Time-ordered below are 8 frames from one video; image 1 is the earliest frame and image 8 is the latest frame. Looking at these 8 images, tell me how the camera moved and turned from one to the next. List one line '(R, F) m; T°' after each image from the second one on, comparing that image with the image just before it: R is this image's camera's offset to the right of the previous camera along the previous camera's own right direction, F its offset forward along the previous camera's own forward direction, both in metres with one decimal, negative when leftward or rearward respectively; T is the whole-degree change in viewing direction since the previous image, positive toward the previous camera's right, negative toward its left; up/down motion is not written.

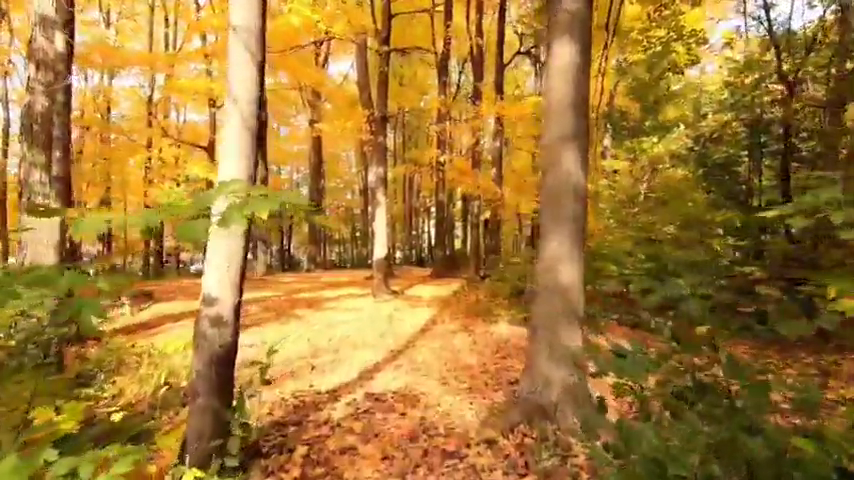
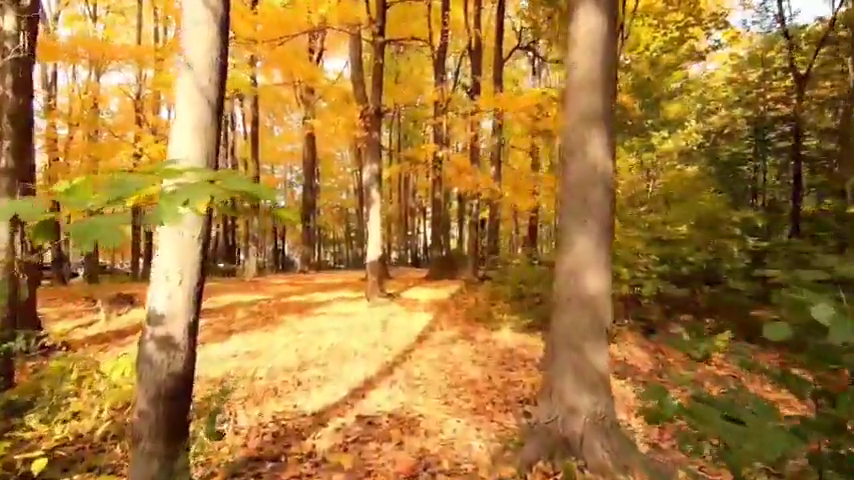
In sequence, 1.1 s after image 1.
(0.0, +0.6) m; 0°
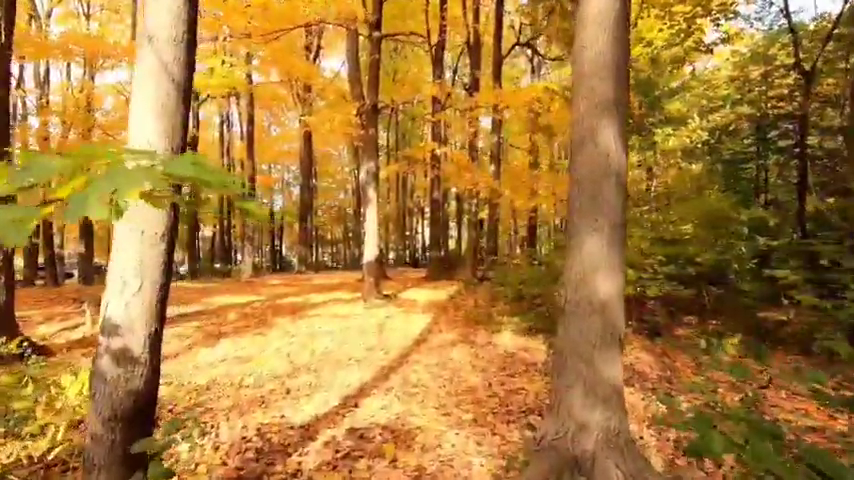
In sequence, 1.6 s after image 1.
(0.0, +0.3) m; 0°
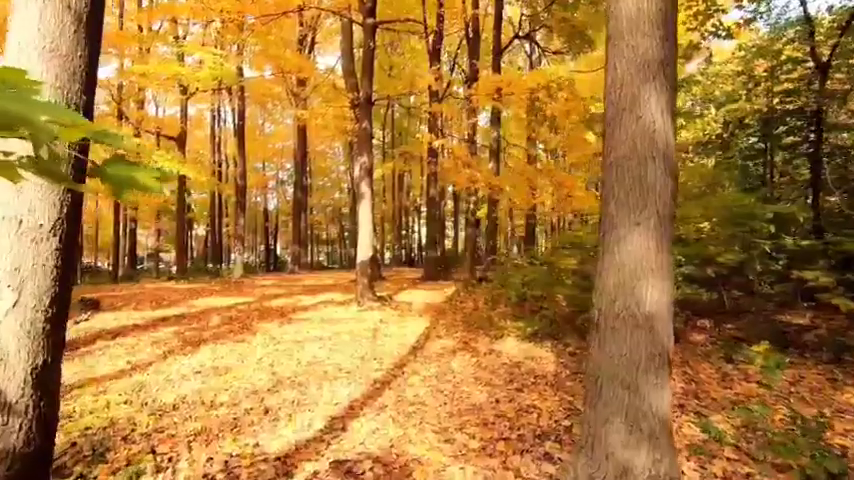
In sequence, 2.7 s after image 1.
(0.0, +0.7) m; 0°
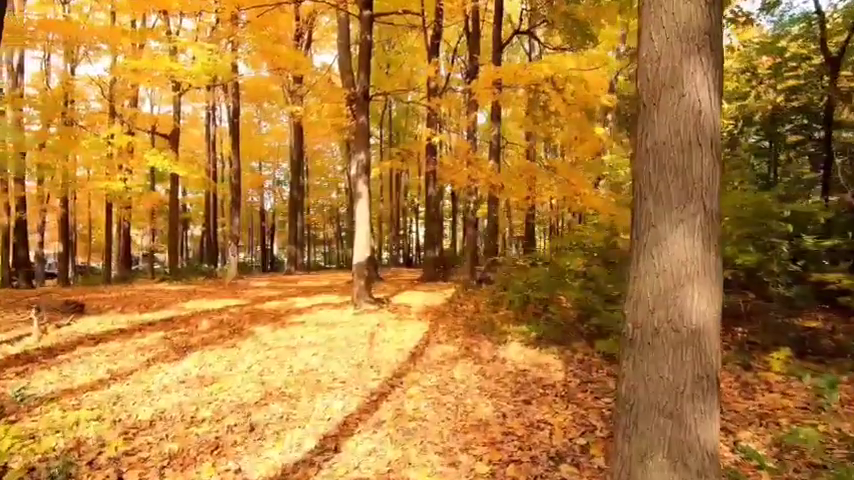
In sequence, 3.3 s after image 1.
(0.0, +0.4) m; 0°
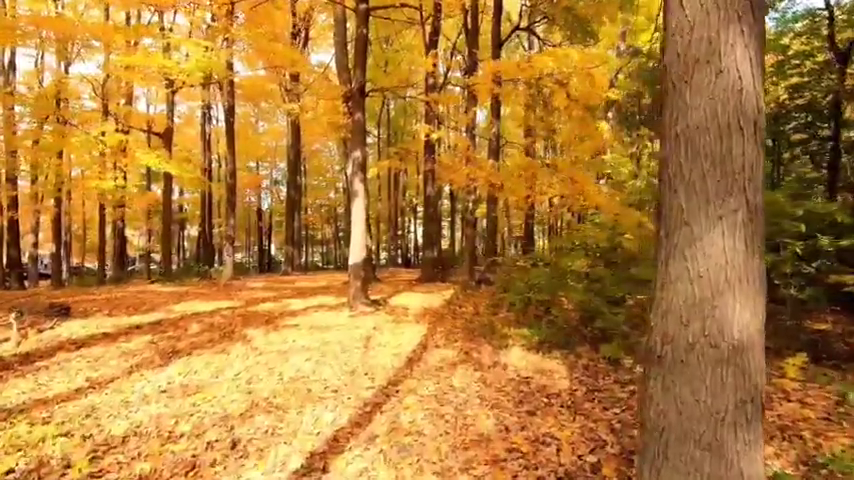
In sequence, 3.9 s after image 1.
(0.0, +0.3) m; 0°
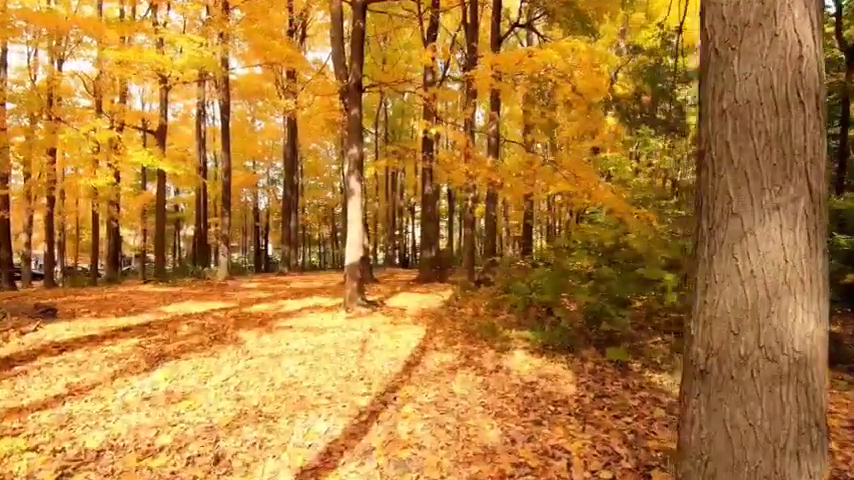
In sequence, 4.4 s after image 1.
(0.0, +0.3) m; 0°
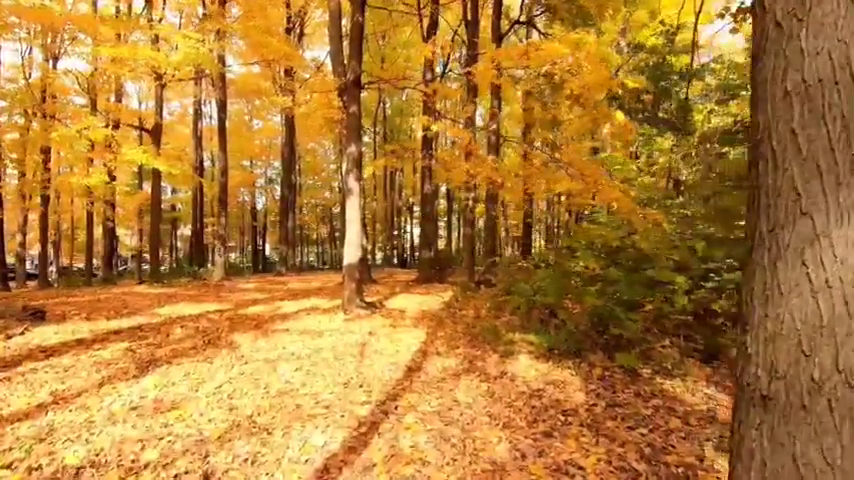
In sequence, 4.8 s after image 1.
(0.0, +0.3) m; 0°
